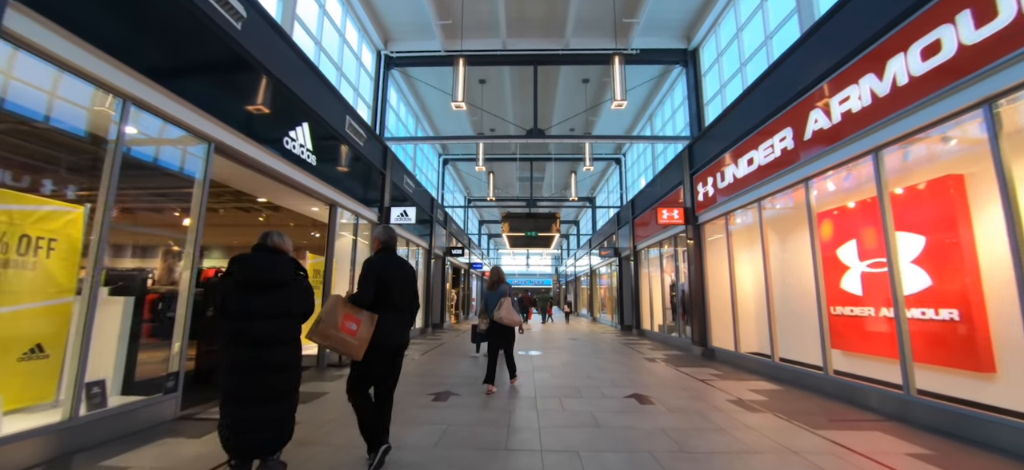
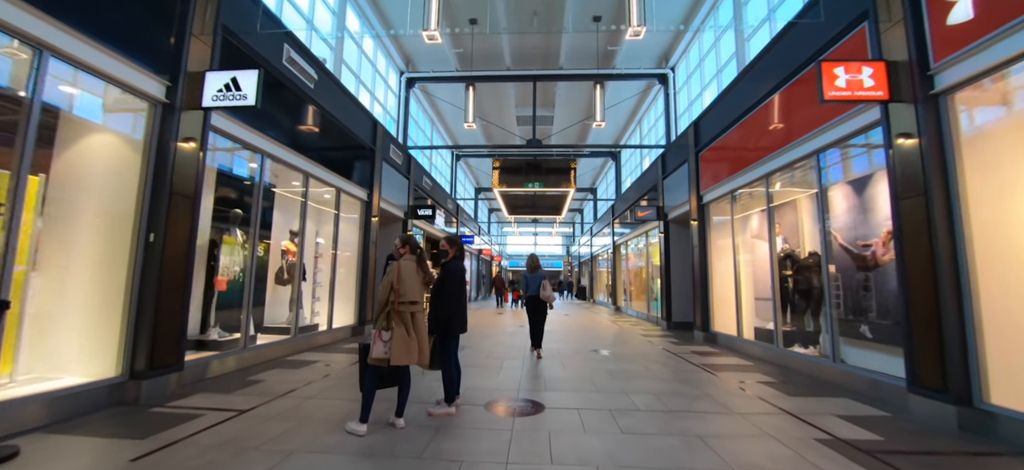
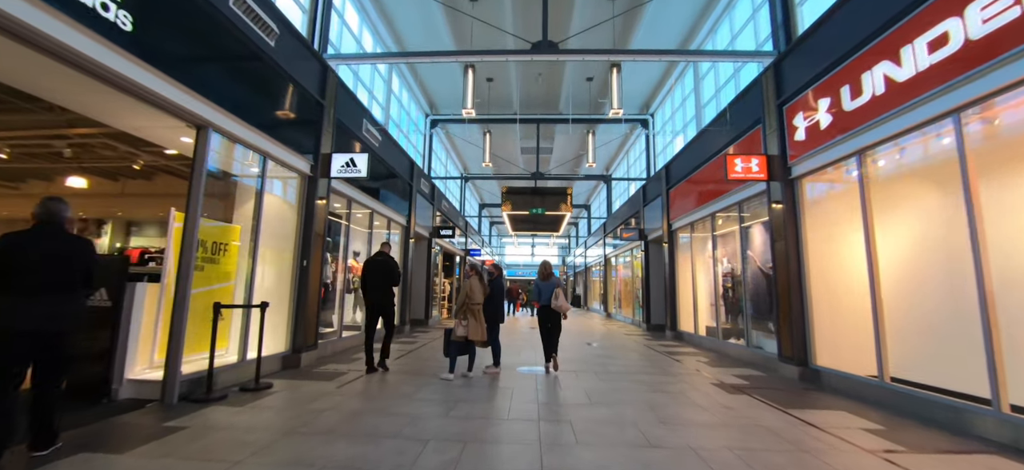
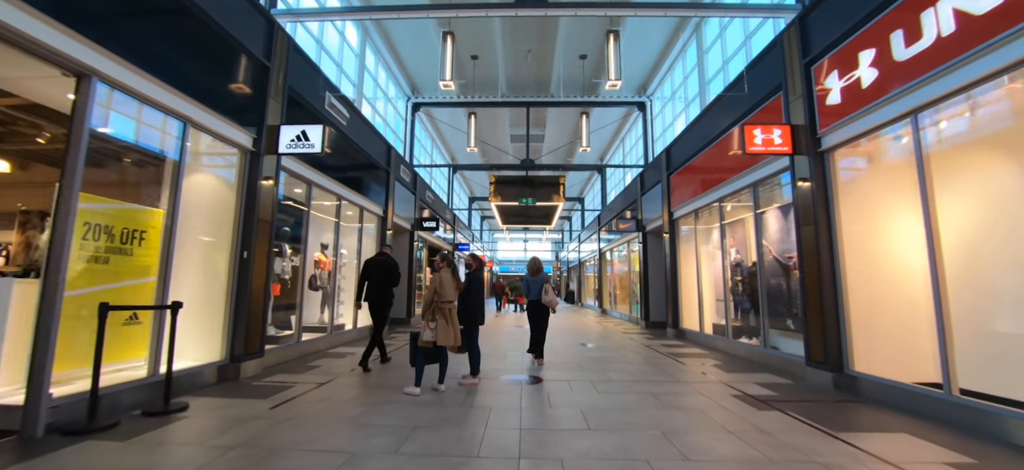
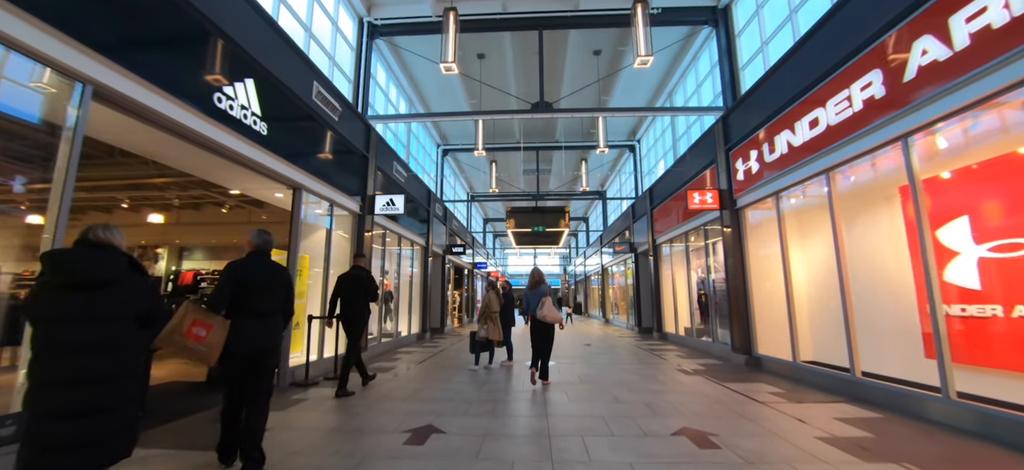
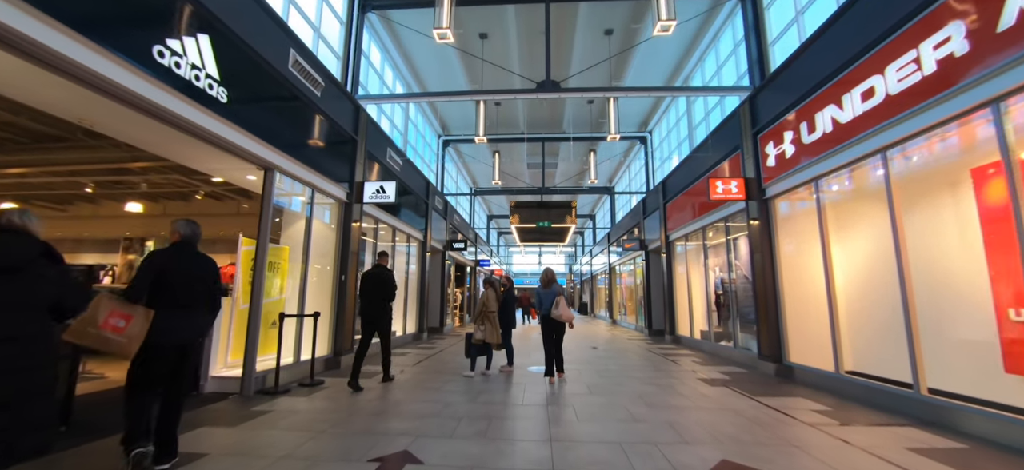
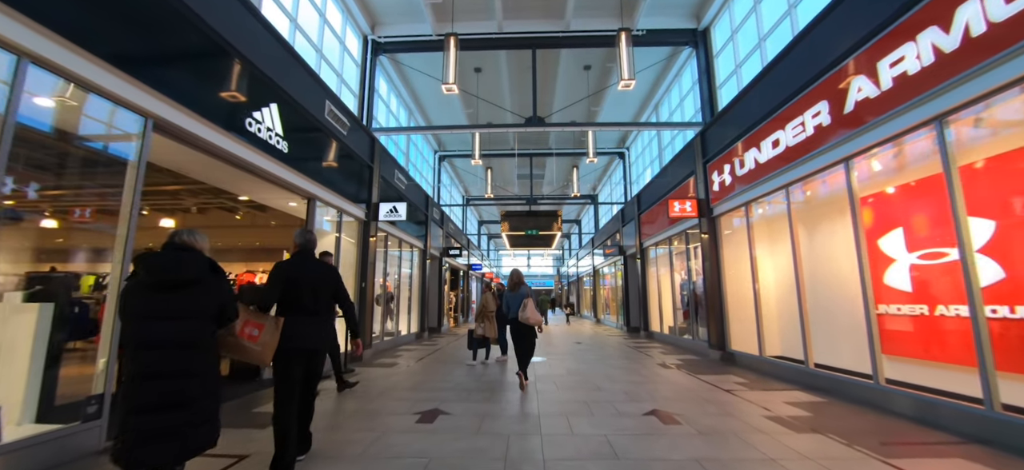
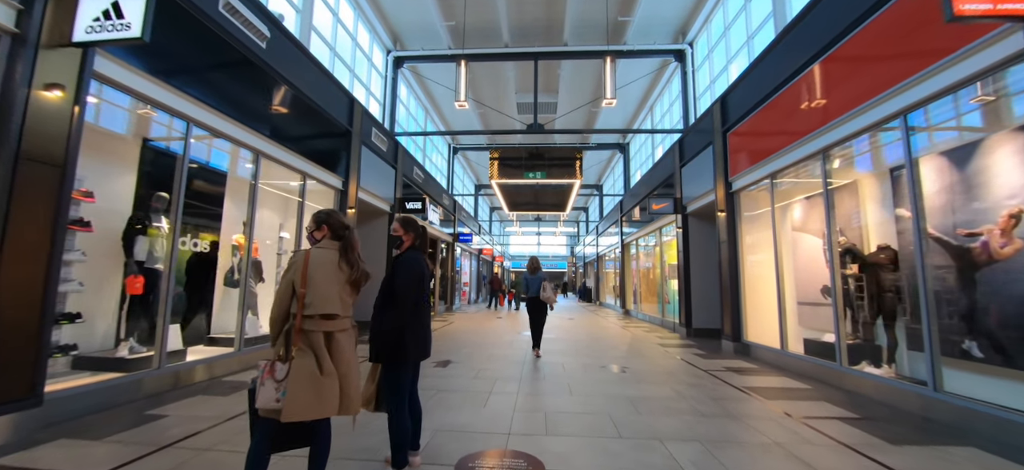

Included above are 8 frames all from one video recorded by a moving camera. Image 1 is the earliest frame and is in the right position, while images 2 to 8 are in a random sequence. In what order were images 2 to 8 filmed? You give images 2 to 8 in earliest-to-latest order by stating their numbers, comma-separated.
7, 5, 6, 3, 4, 2, 8
